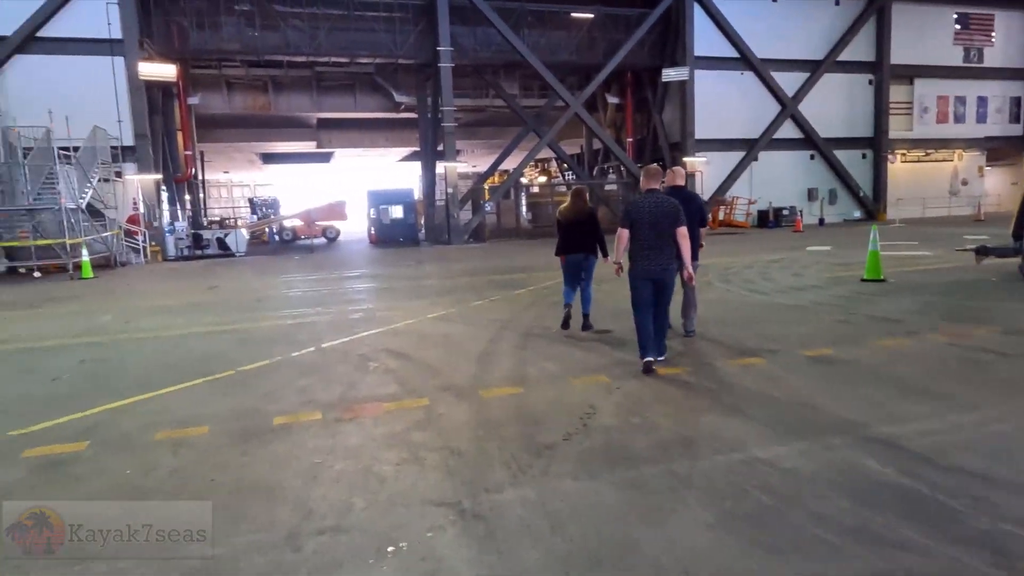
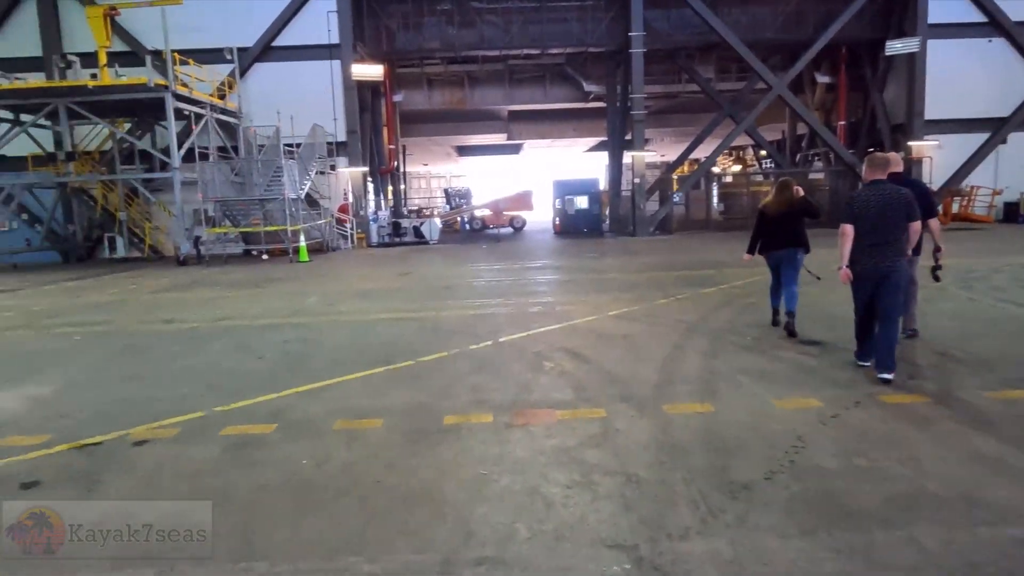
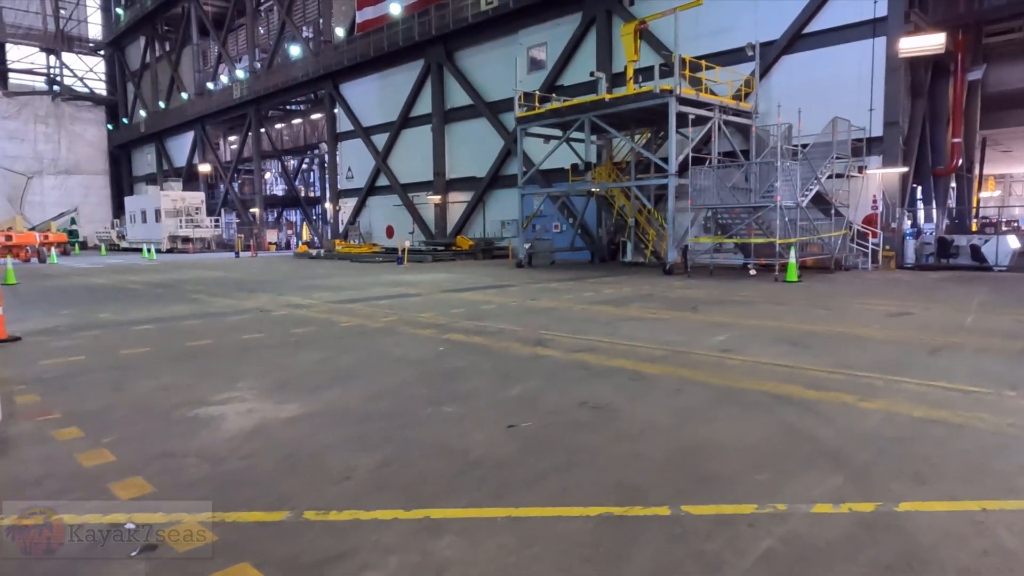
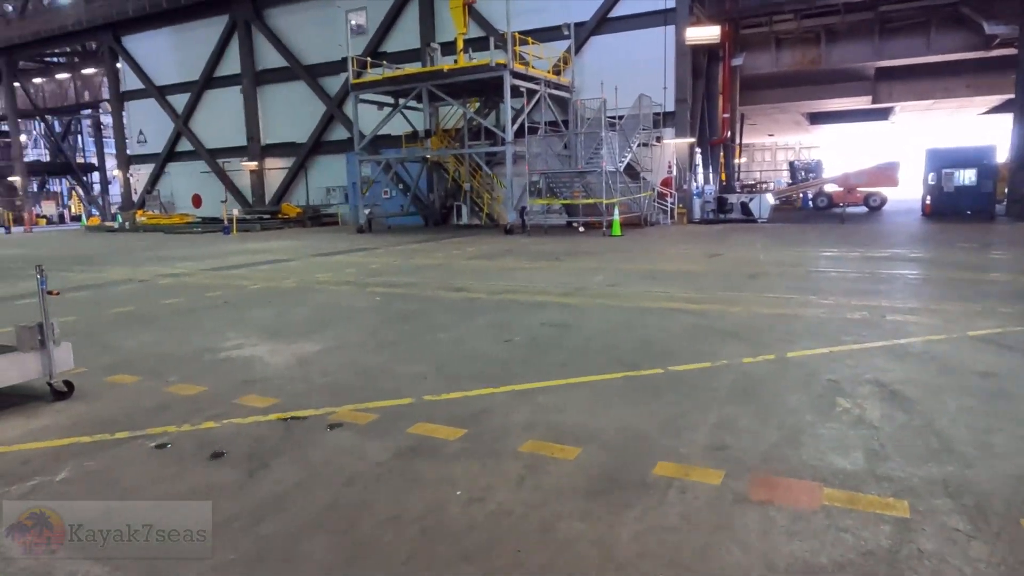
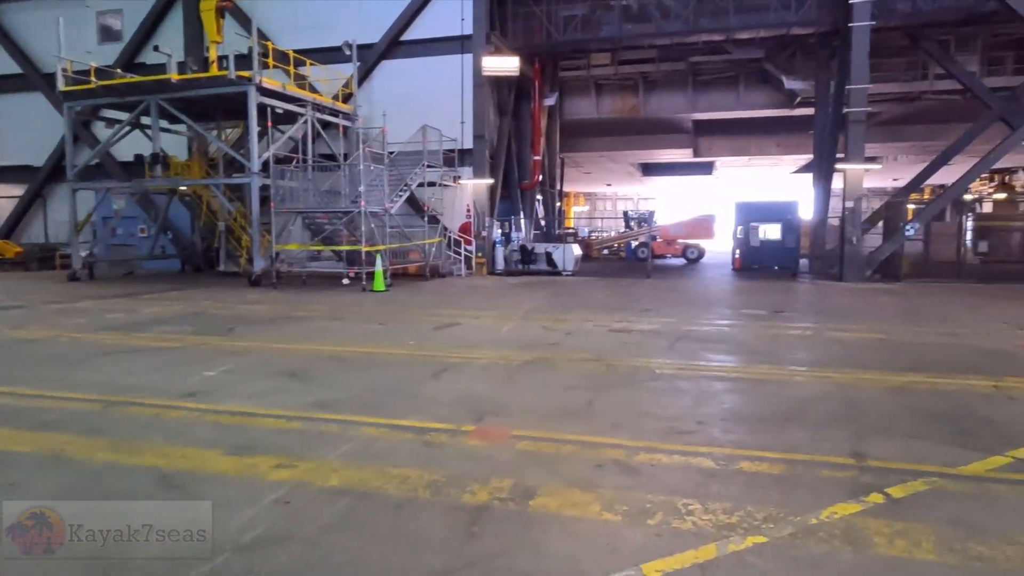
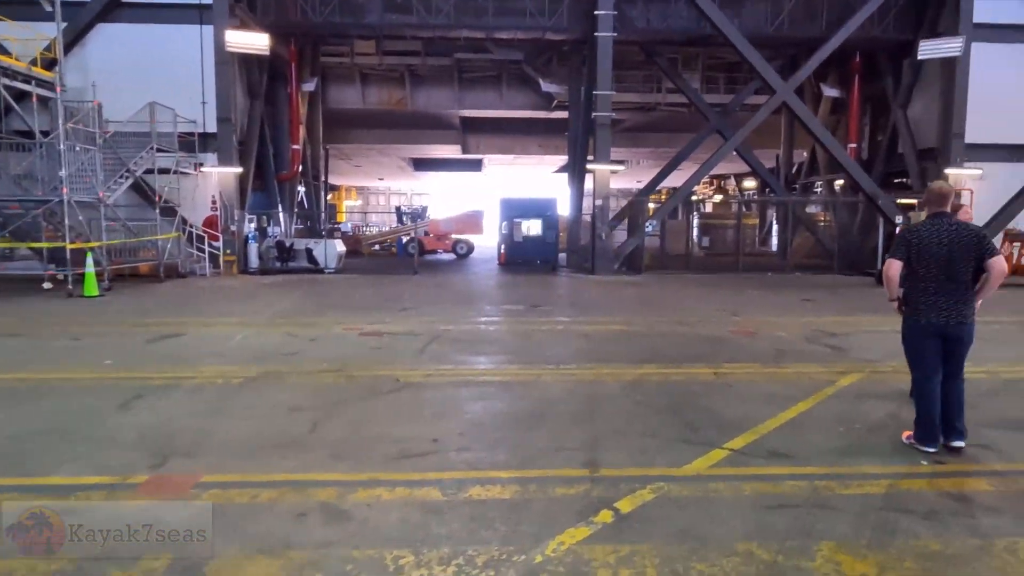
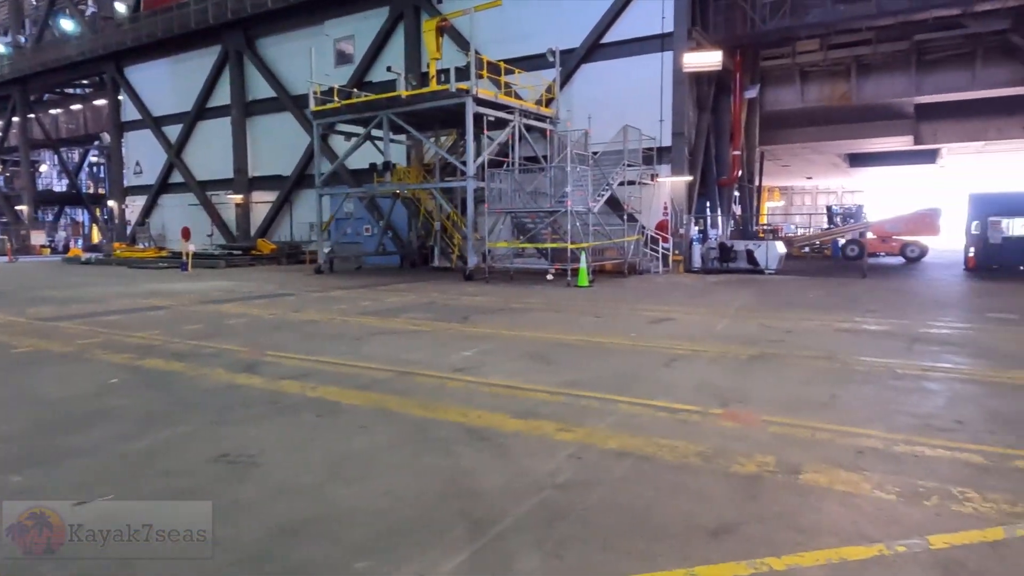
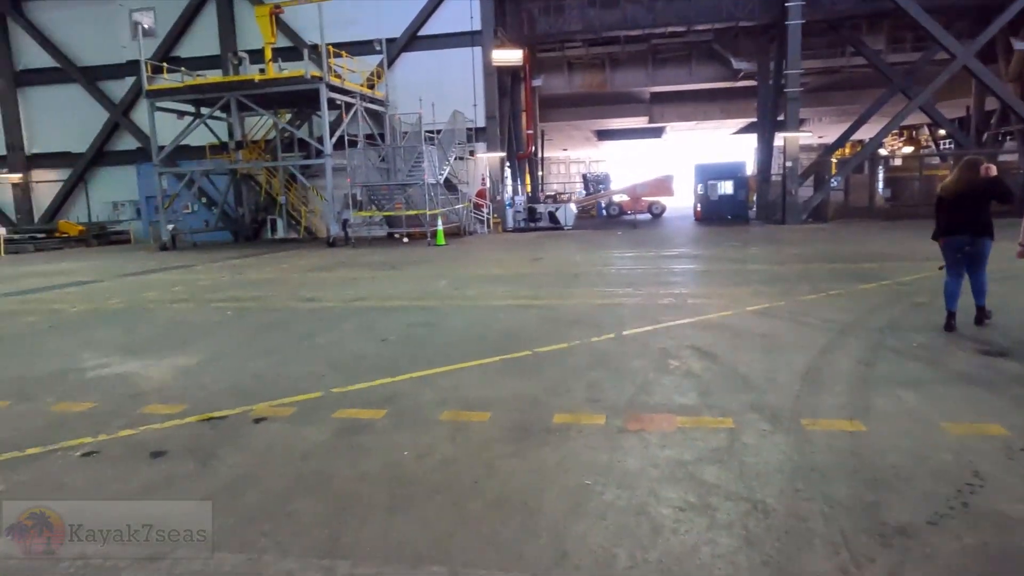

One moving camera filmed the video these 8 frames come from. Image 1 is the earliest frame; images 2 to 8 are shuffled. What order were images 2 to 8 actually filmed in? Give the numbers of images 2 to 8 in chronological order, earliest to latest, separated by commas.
2, 8, 4, 3, 7, 5, 6
